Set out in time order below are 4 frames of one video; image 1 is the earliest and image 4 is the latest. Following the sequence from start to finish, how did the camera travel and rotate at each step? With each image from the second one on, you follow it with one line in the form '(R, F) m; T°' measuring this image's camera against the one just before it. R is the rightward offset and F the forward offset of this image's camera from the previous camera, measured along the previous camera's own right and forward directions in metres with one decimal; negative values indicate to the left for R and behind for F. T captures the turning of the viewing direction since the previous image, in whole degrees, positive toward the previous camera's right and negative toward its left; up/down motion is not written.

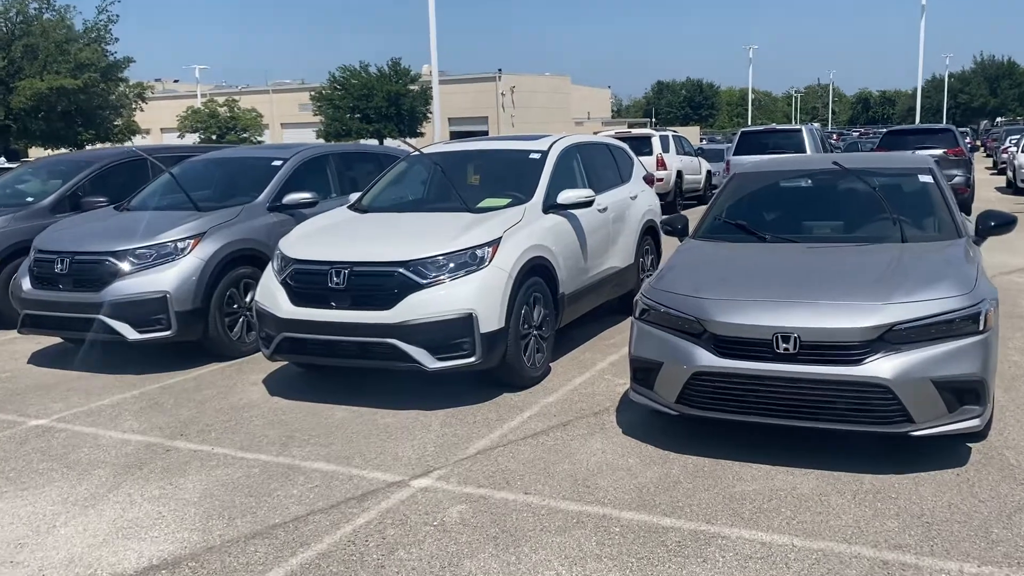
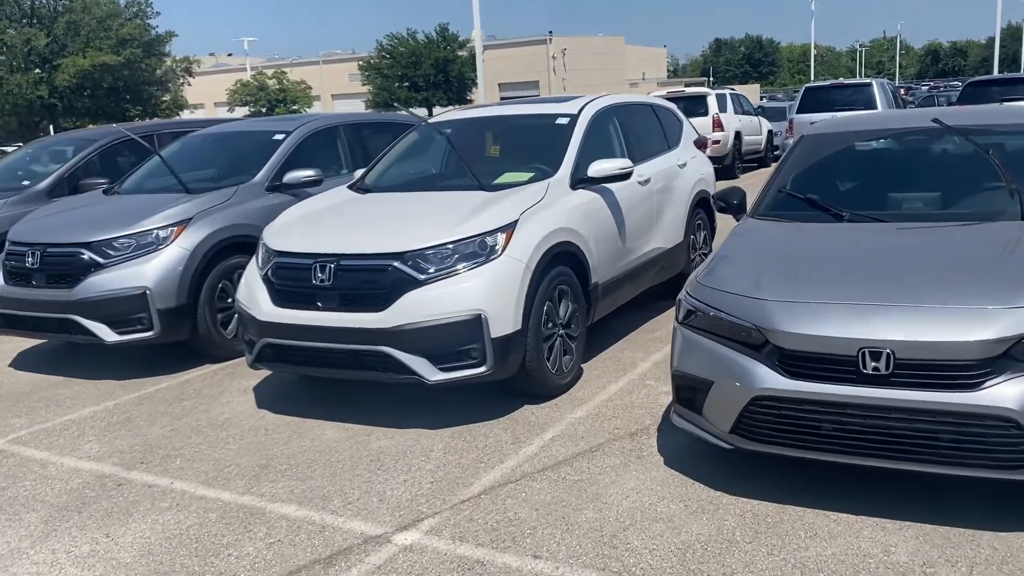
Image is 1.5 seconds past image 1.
(+0.2, +1.0) m; -4°
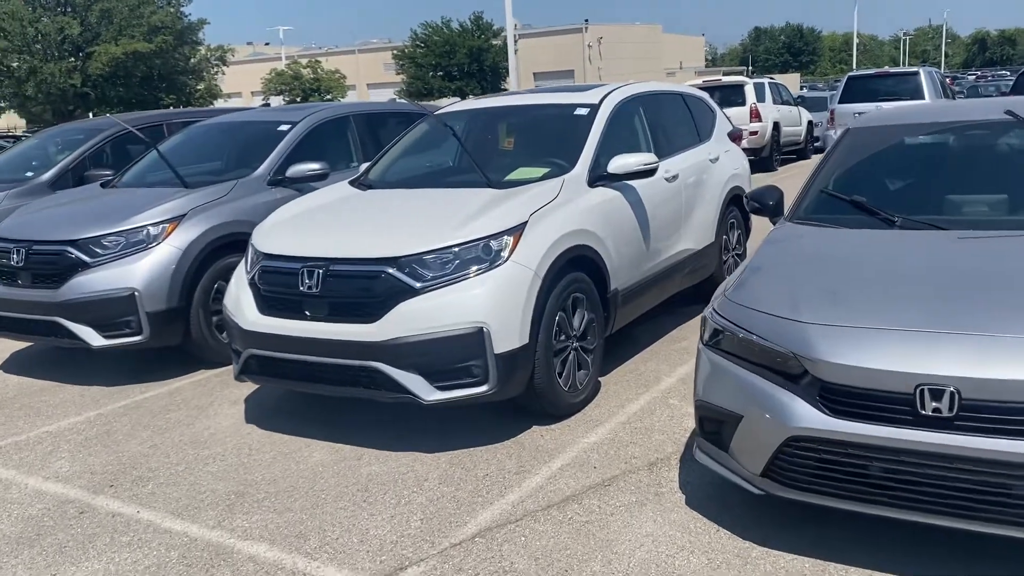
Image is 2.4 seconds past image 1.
(+0.1, +0.5) m; -2°
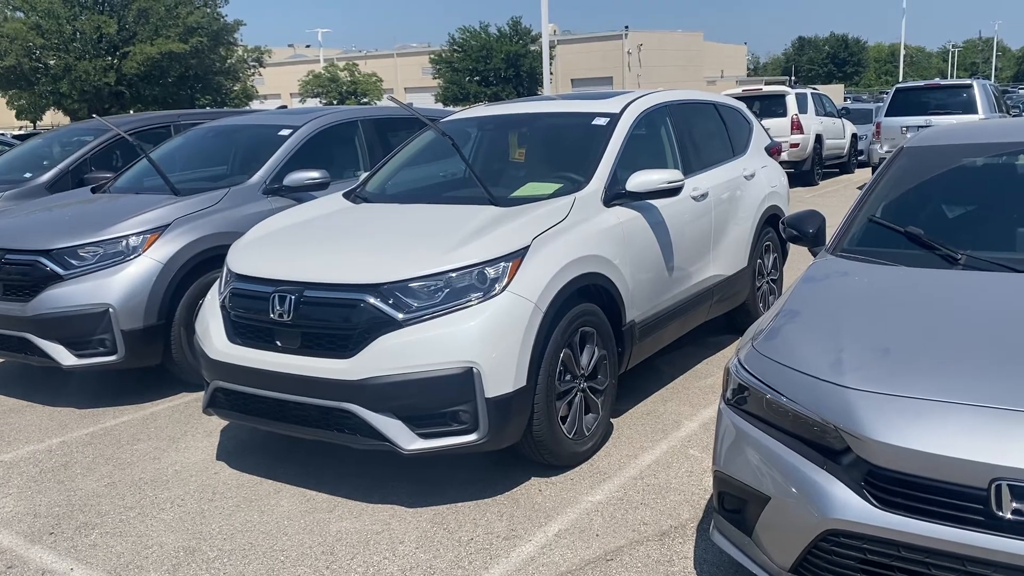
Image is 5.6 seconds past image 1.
(+0.2, +0.6) m; -2°
